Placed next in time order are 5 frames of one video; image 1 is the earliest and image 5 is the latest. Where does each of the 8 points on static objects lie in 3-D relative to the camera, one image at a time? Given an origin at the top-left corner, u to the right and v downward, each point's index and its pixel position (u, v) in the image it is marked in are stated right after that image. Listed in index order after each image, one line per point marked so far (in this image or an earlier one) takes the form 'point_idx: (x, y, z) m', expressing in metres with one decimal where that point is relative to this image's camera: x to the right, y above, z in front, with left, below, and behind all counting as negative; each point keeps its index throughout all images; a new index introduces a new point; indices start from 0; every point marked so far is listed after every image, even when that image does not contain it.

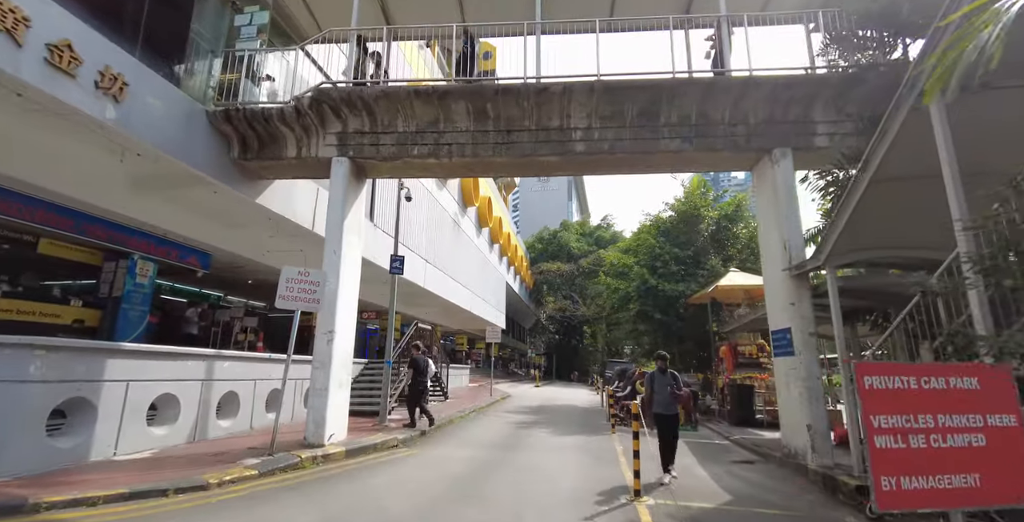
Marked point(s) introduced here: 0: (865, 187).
0: (+4.3, +0.9, +6.0) m
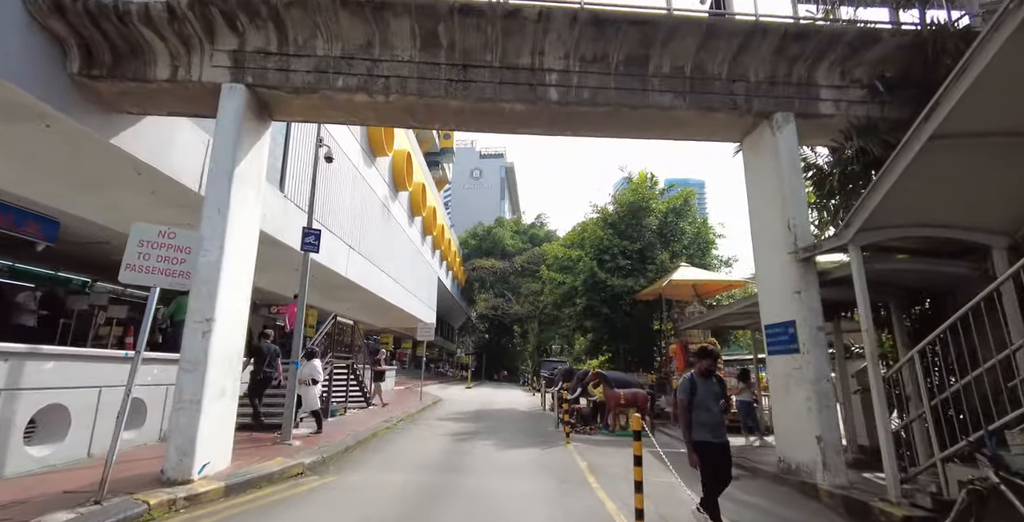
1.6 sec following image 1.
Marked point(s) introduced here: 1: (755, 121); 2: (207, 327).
0: (+4.0, +1.2, +4.7) m
1: (+3.7, +2.1, +7.4) m
2: (-3.5, -0.8, +5.7) m
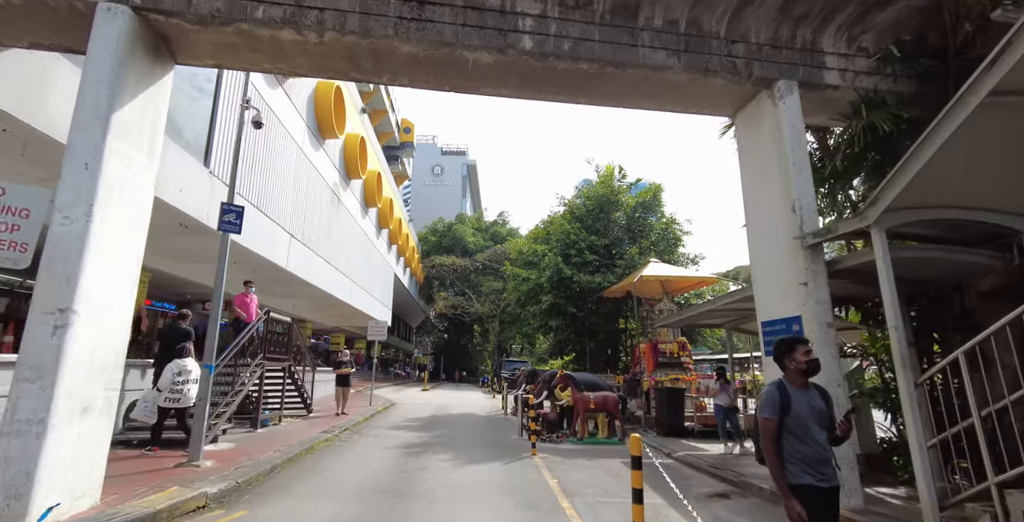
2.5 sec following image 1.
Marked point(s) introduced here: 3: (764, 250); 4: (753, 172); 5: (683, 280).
0: (+3.7, +1.3, +3.9) m
1: (+3.2, +2.3, +6.5) m
2: (-3.8, -0.5, +4.2) m
3: (+3.4, +0.2, +6.5) m
4: (+3.3, +1.2, +6.8) m
5: (+5.0, -0.5, +14.2) m
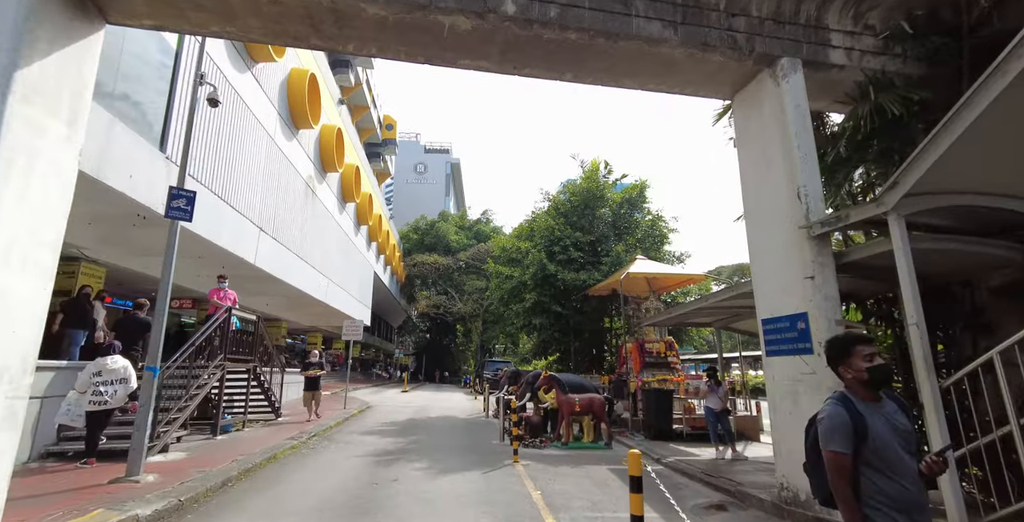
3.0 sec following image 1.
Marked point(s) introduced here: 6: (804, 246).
0: (+3.6, +1.4, +3.4) m
1: (+3.0, +2.4, +6.0) m
2: (-4.0, -0.4, +3.5) m
3: (+3.1, +0.2, +6.1) m
4: (+3.1, +1.3, +6.4) m
5: (+4.5, -0.5, +13.8) m
6: (+3.2, +0.2, +5.4) m
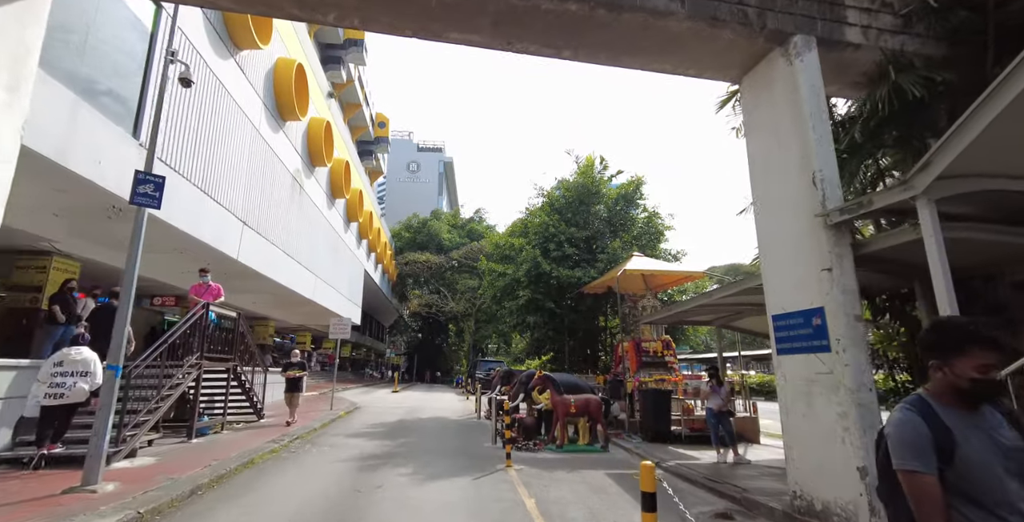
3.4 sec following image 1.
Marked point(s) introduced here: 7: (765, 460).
0: (+3.5, +1.5, +3.0) m
1: (+2.9, +2.4, +5.7) m
2: (-4.0, -0.3, +3.0) m
3: (+3.0, +0.3, +5.7) m
4: (+3.0, +1.4, +6.0) m
5: (+4.3, -0.4, +13.4) m
6: (+3.1, +0.3, +5.0) m
7: (+4.8, -3.7, +9.3) m
